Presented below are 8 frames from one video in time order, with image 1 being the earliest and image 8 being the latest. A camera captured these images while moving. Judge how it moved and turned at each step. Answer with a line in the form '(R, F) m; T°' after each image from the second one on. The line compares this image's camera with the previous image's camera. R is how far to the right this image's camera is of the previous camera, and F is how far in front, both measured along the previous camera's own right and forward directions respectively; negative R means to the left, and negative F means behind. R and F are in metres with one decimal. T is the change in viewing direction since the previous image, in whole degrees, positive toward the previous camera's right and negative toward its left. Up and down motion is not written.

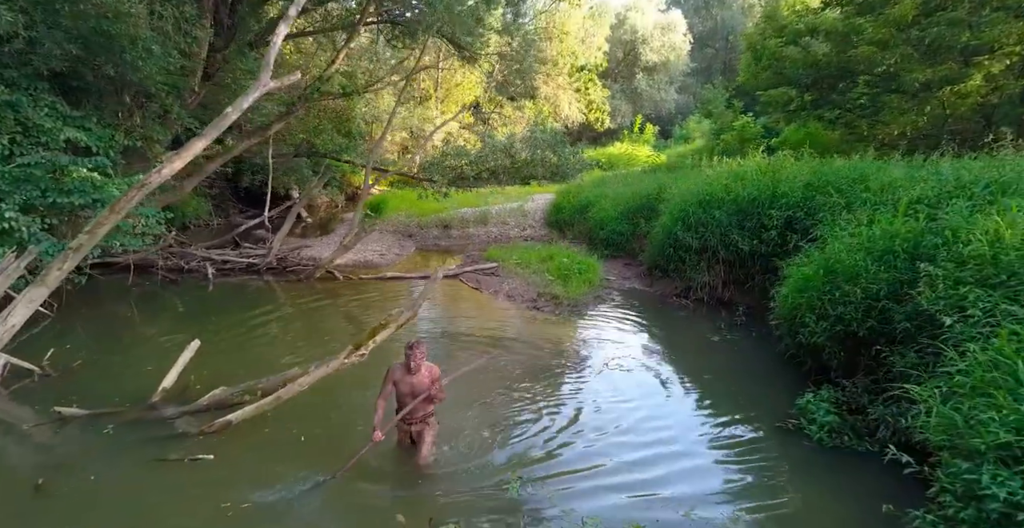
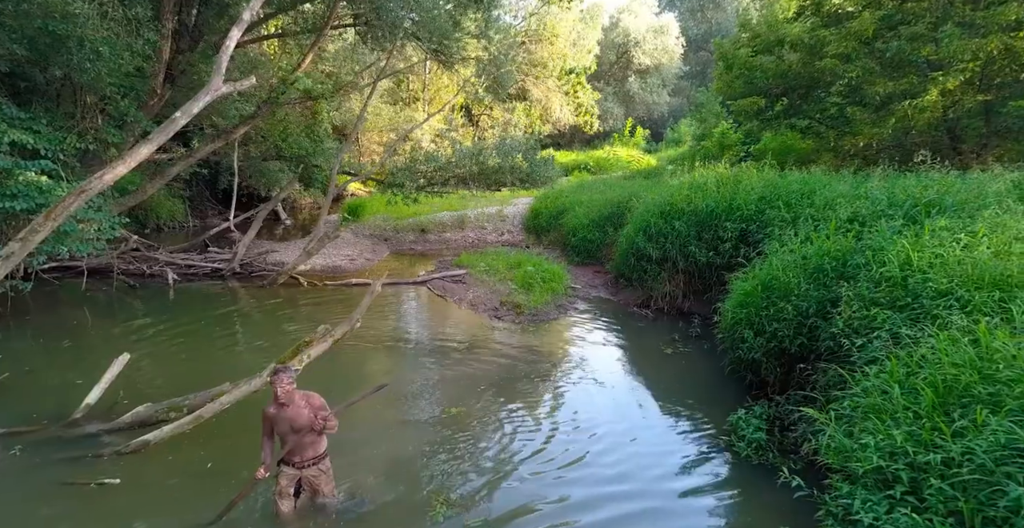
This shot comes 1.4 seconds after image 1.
(+0.7, 0.0) m; 0°
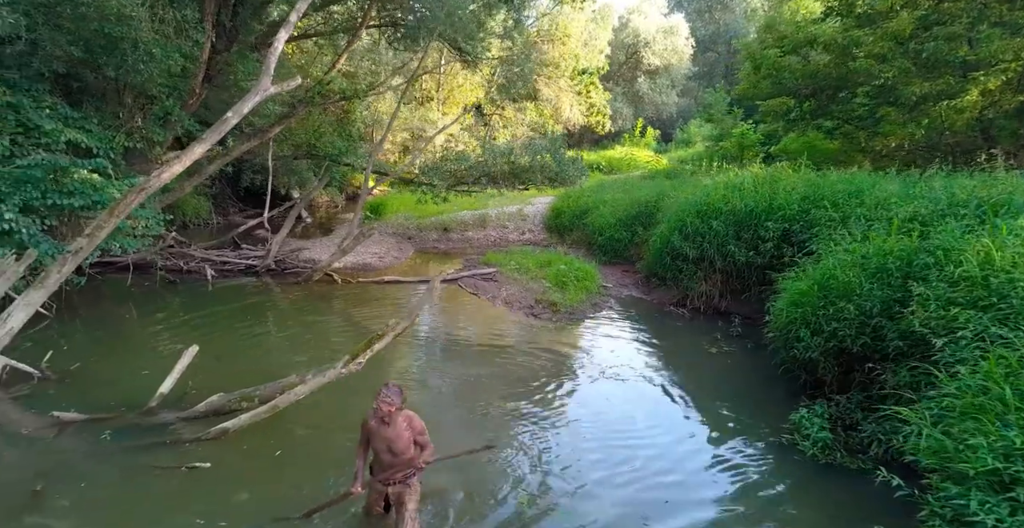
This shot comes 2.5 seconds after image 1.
(-0.6, 0.0) m; 0°
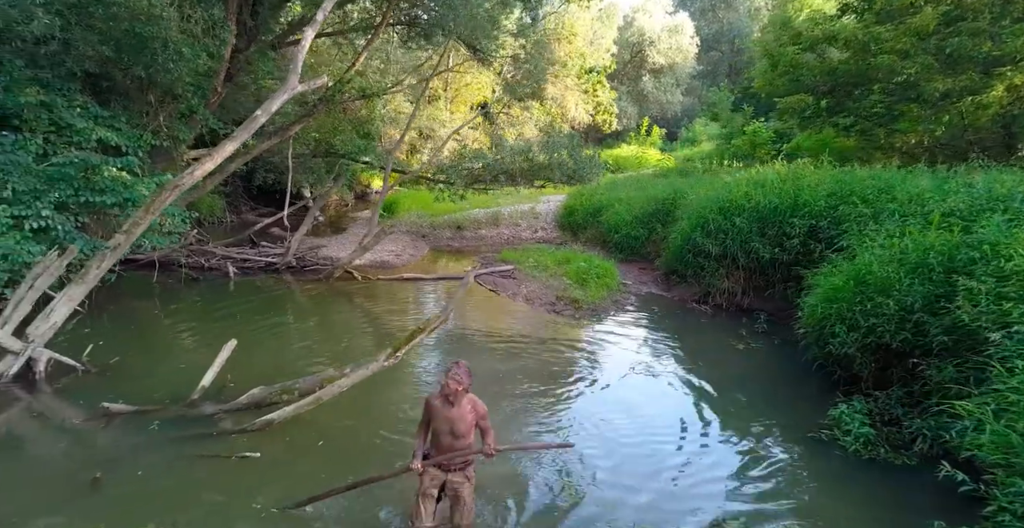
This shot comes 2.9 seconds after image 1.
(-0.4, 0.0) m; 0°
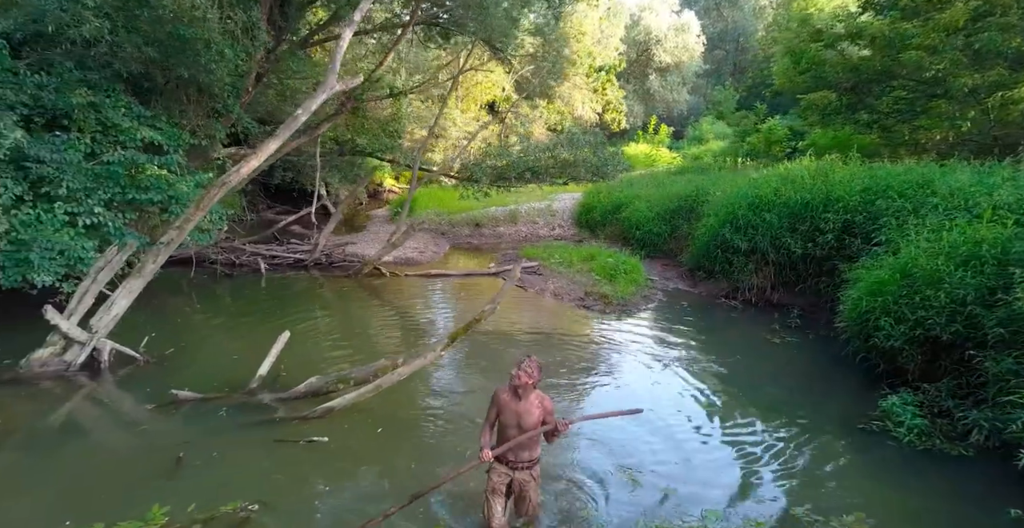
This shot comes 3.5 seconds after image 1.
(-0.5, 0.0) m; 0°
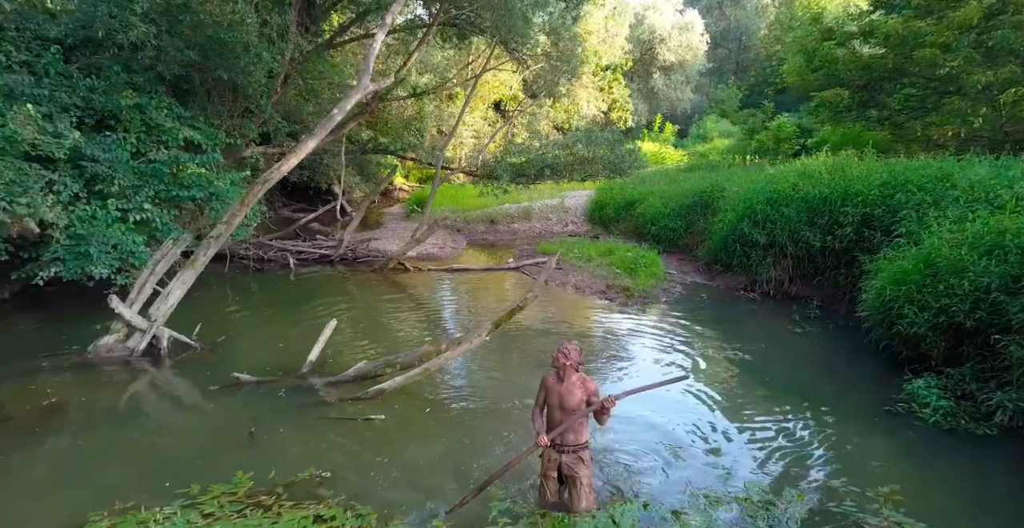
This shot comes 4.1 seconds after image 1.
(-0.5, -0.3) m; 0°
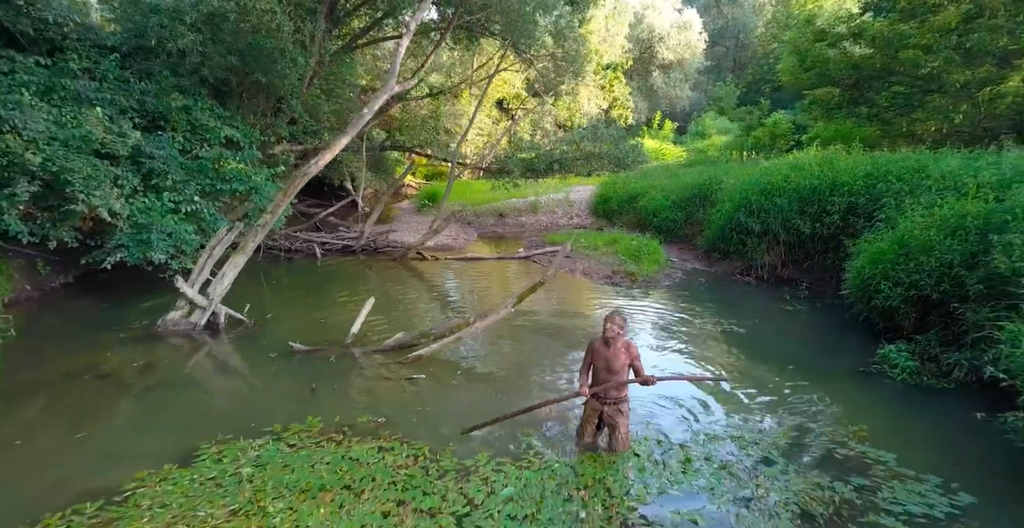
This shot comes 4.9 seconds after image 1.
(-0.3, -0.9) m; 0°
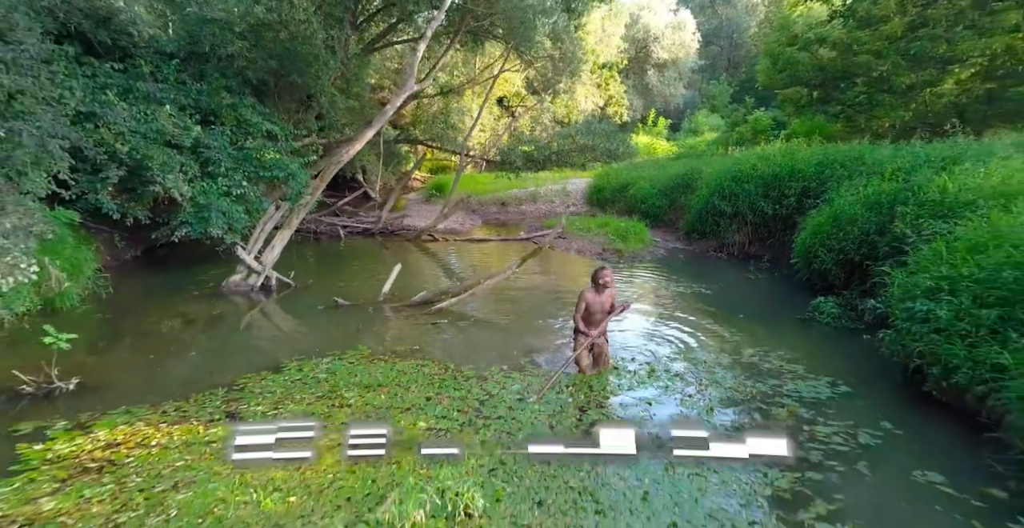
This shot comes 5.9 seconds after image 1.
(-0.1, -1.8) m; 0°
